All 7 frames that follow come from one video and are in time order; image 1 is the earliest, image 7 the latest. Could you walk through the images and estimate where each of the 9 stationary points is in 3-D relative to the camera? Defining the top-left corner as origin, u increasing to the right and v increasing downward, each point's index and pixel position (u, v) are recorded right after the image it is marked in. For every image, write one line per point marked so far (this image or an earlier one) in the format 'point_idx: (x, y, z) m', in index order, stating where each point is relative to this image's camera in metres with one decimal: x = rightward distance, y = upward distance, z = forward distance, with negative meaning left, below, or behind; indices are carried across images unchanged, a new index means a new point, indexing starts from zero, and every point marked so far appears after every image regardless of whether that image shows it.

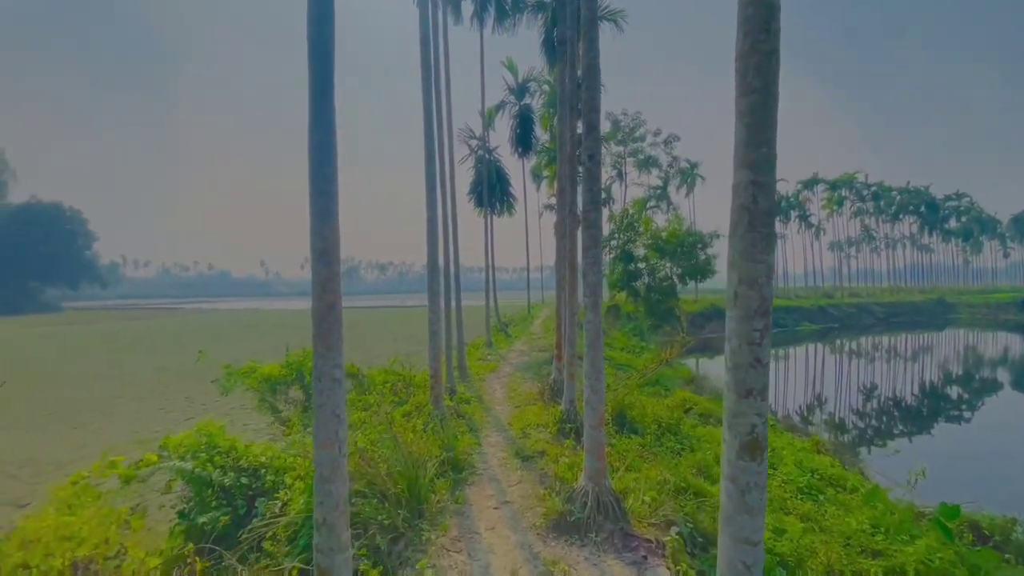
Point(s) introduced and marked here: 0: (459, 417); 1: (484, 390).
0: (-0.9, -2.2, +8.5) m
1: (-0.6, -2.3, +11.3) m
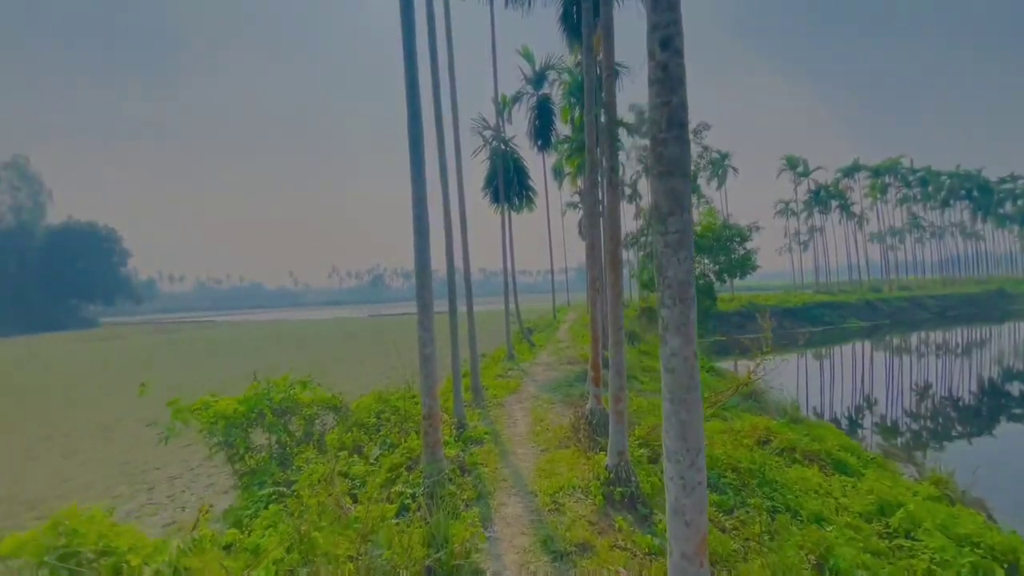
0: (-0.6, -2.3, +6.2) m
1: (-0.2, -2.4, +9.0) m
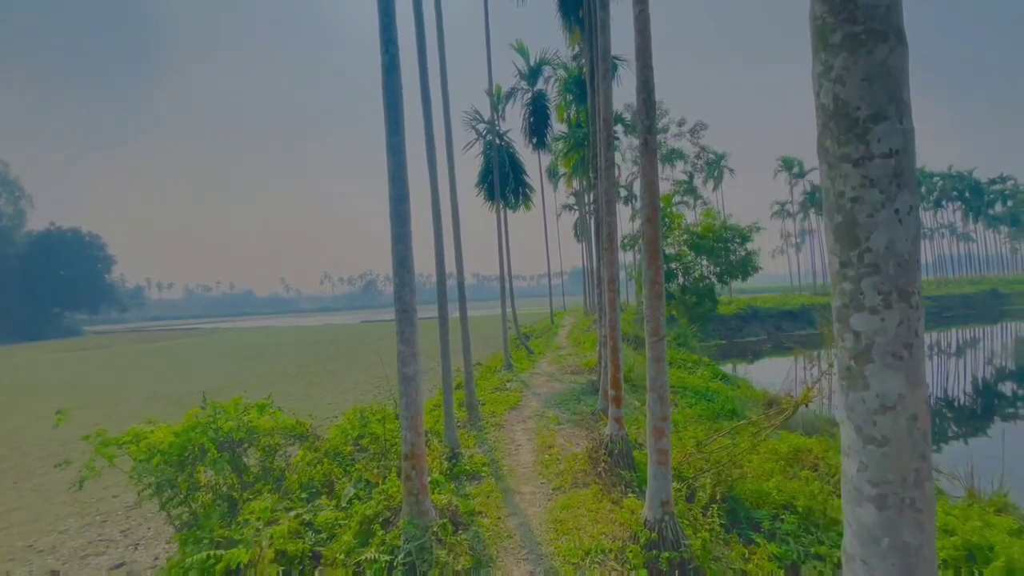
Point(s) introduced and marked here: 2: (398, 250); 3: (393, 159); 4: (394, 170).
0: (-0.5, -2.3, +4.8) m
1: (-0.1, -2.4, +7.6) m
2: (-1.1, +0.4, +4.6) m
3: (-1.2, +1.3, +4.8) m
4: (-1.1, +1.2, +4.8) m
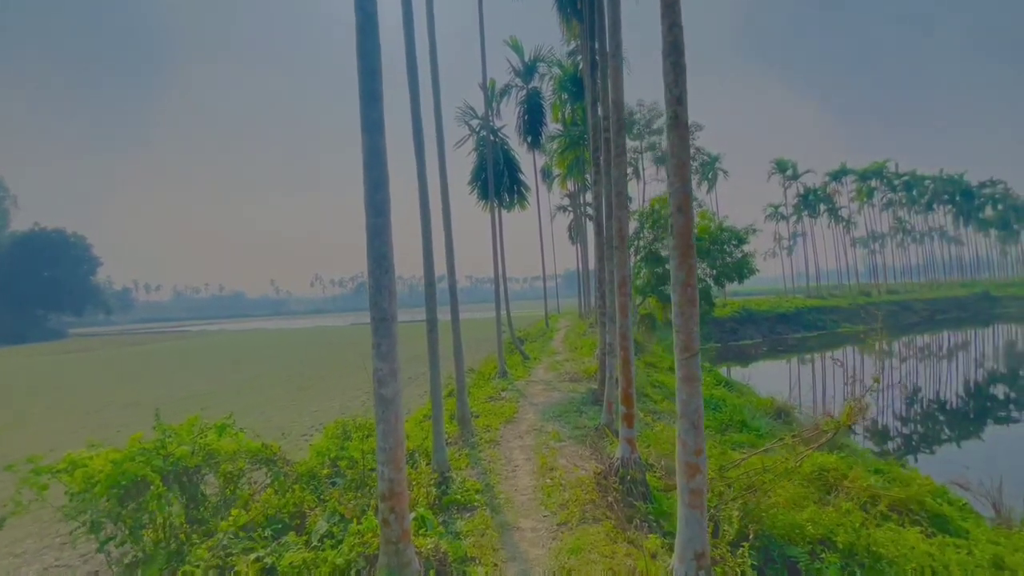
0: (-0.5, -2.3, +4.0) m
1: (-0.2, -2.5, +6.8) m
2: (-1.1, +0.3, +3.8) m
3: (-1.2, +1.2, +4.0) m
4: (-1.1, +1.1, +4.0) m
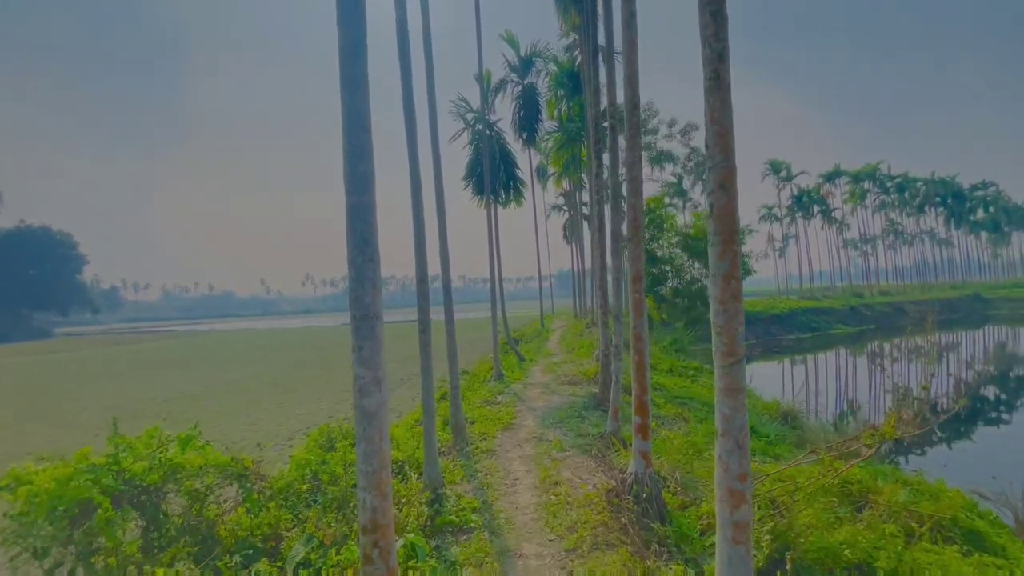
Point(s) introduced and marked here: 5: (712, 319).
0: (-0.5, -2.3, +3.4) m
1: (-0.2, -2.4, +6.2) m
2: (-1.0, +0.4, +3.2) m
3: (-1.1, +1.3, +3.4) m
4: (-1.1, +1.2, +3.4) m
5: (+1.2, -0.2, +3.0) m
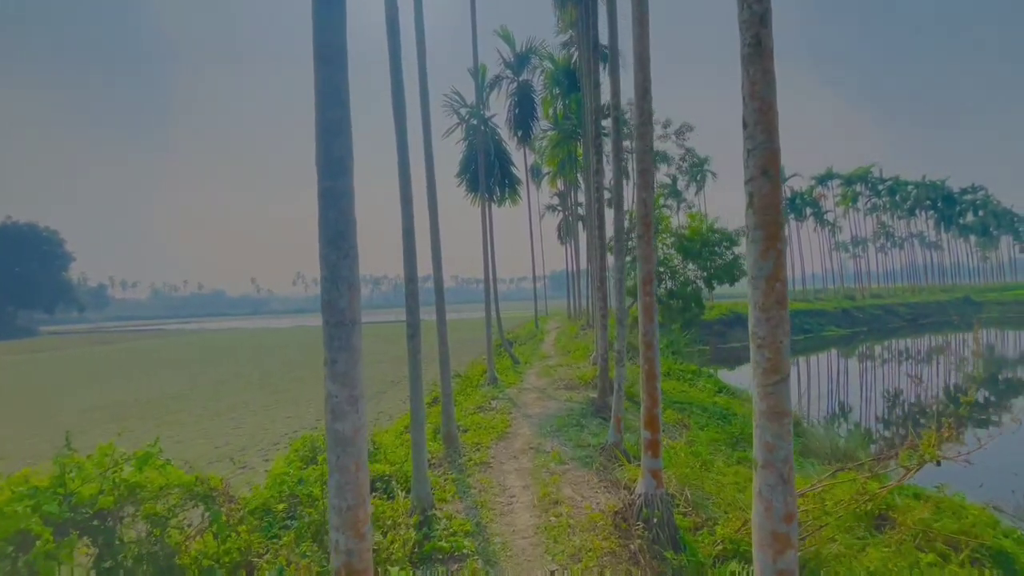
0: (-0.5, -2.3, +2.9) m
1: (-0.2, -2.4, +5.7) m
2: (-1.0, +0.4, +2.7) m
3: (-1.1, +1.3, +2.9) m
4: (-1.1, +1.2, +2.9) m
5: (+1.2, -0.2, +2.6) m
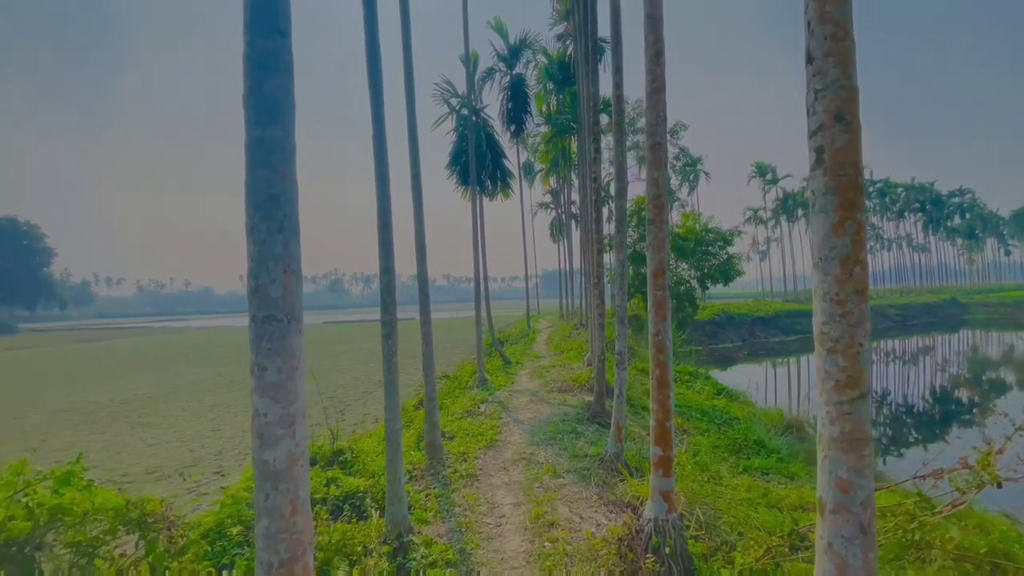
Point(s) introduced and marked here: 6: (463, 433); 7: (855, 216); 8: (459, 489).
0: (-0.6, -2.2, +2.2) m
1: (-0.4, -2.4, +5.0) m
2: (-1.1, +0.5, +2.1) m
3: (-1.1, +1.3, +2.2) m
4: (-1.1, +1.2, +2.2) m
5: (+1.2, -0.2, +1.9) m
6: (-0.8, -2.4, +8.2) m
7: (+1.3, +0.3, +1.9) m
8: (-0.6, -2.4, +5.9) m
